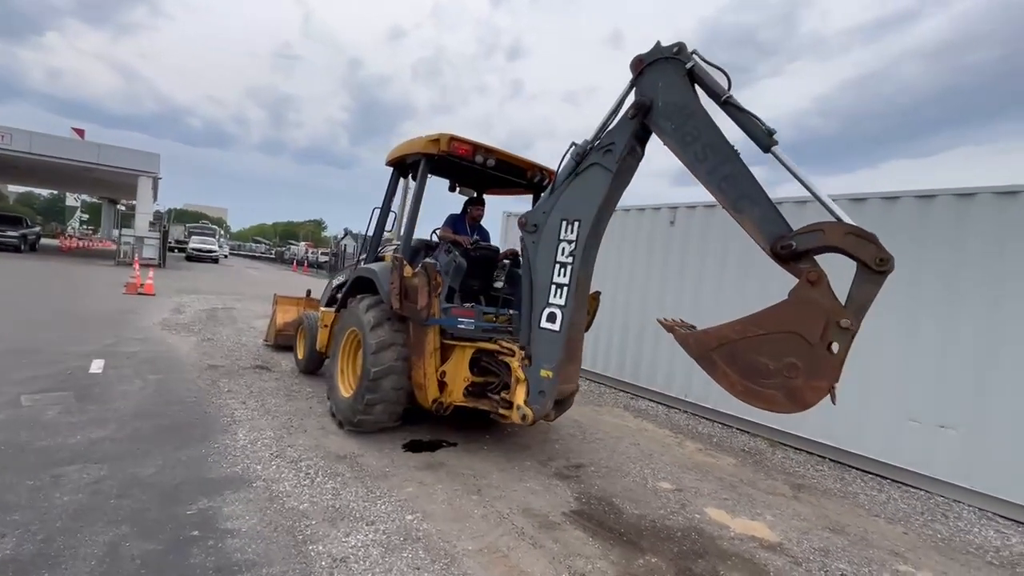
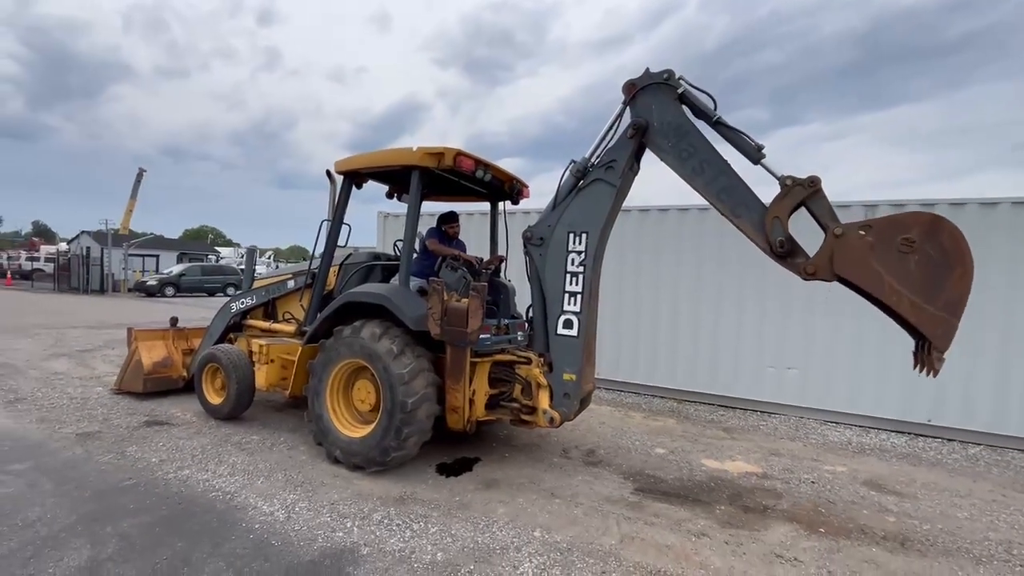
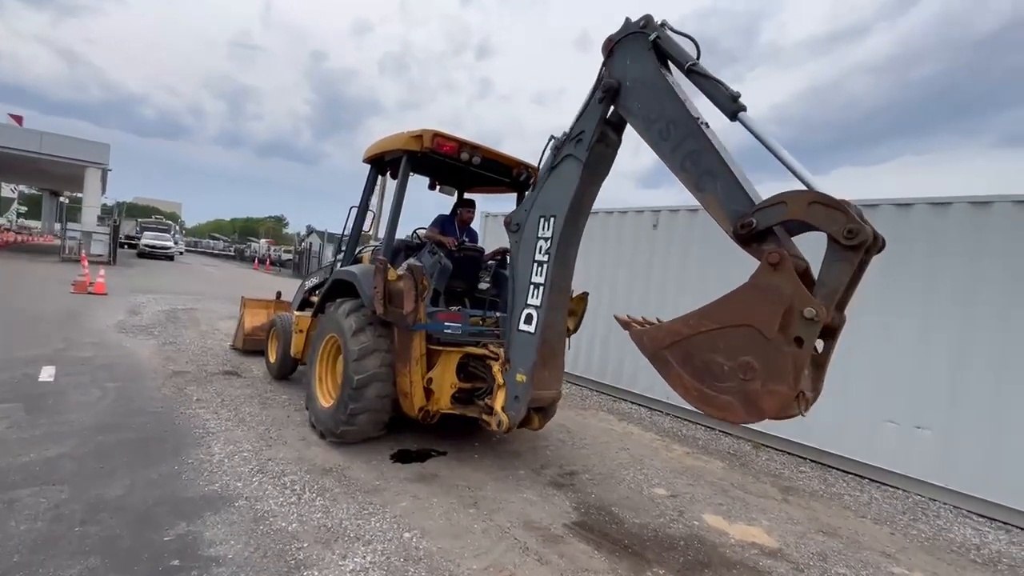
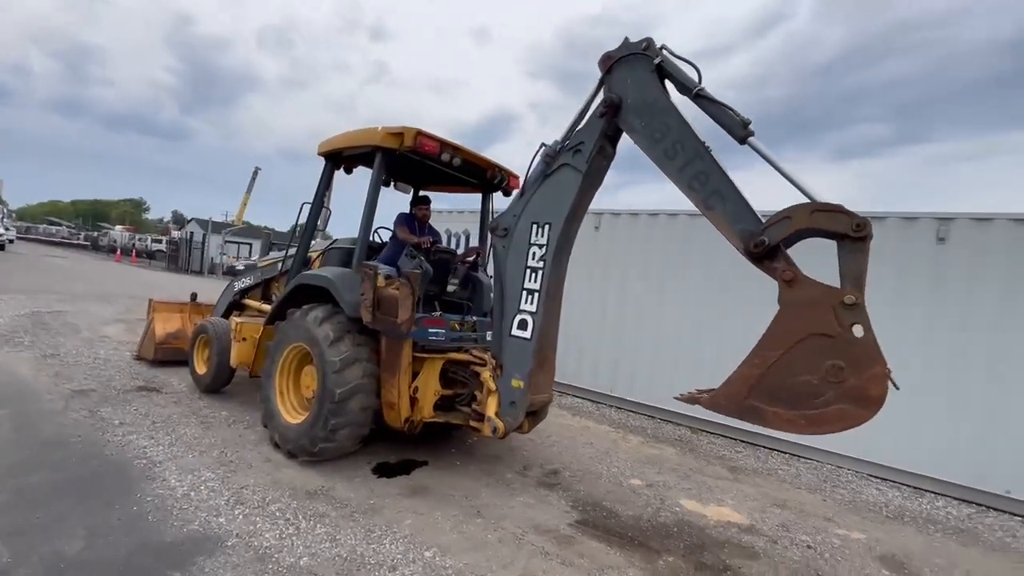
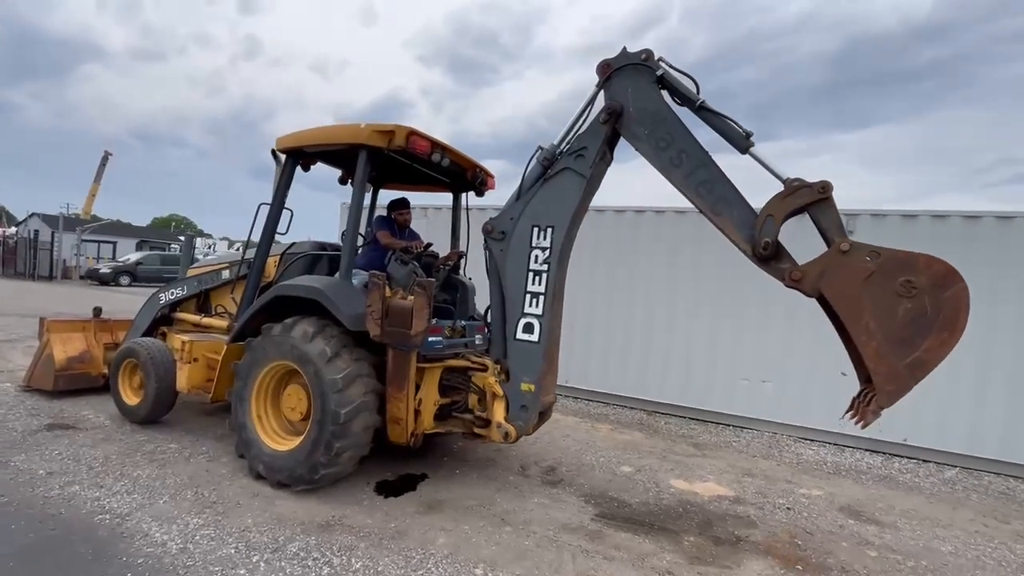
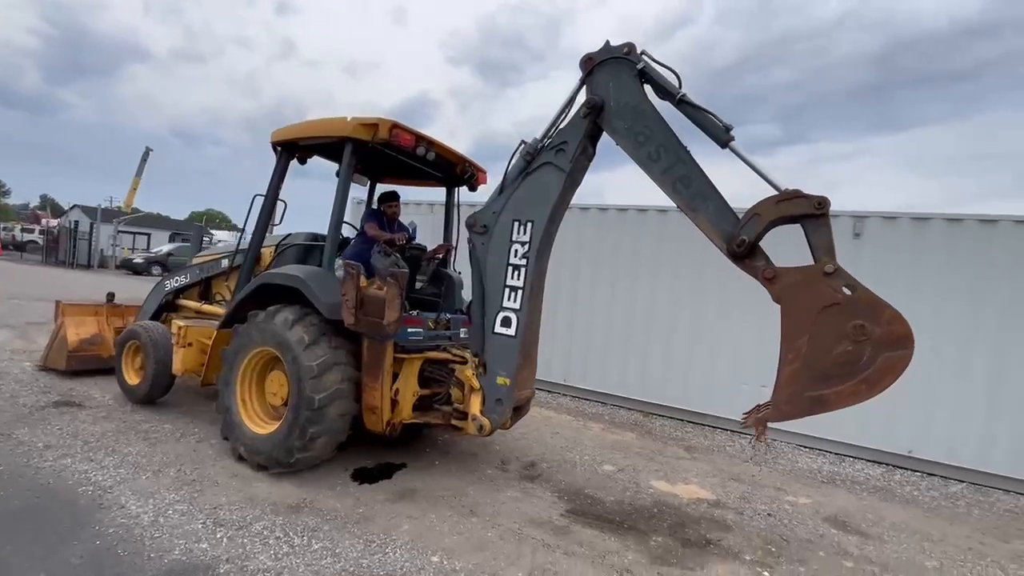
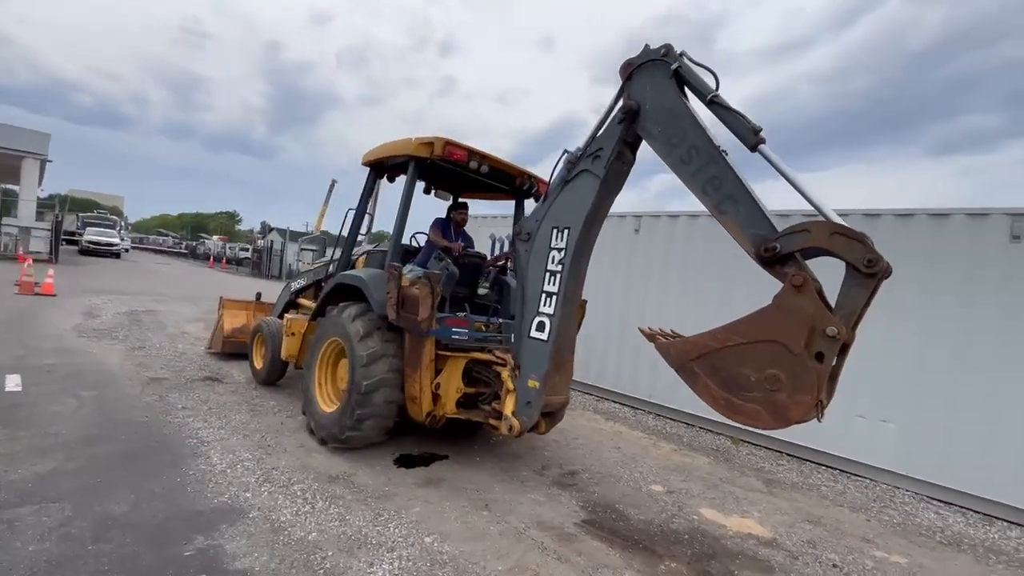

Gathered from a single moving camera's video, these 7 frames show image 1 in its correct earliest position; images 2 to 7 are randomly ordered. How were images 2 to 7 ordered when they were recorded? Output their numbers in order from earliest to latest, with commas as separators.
3, 7, 4, 6, 5, 2
